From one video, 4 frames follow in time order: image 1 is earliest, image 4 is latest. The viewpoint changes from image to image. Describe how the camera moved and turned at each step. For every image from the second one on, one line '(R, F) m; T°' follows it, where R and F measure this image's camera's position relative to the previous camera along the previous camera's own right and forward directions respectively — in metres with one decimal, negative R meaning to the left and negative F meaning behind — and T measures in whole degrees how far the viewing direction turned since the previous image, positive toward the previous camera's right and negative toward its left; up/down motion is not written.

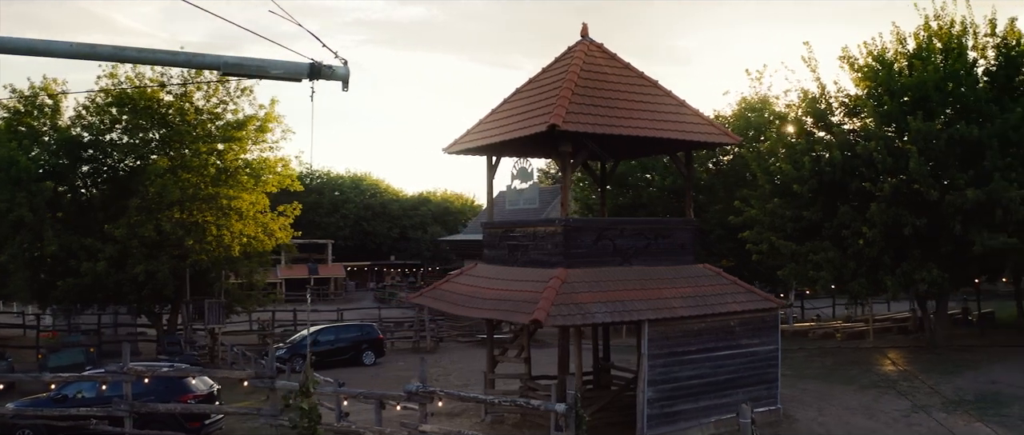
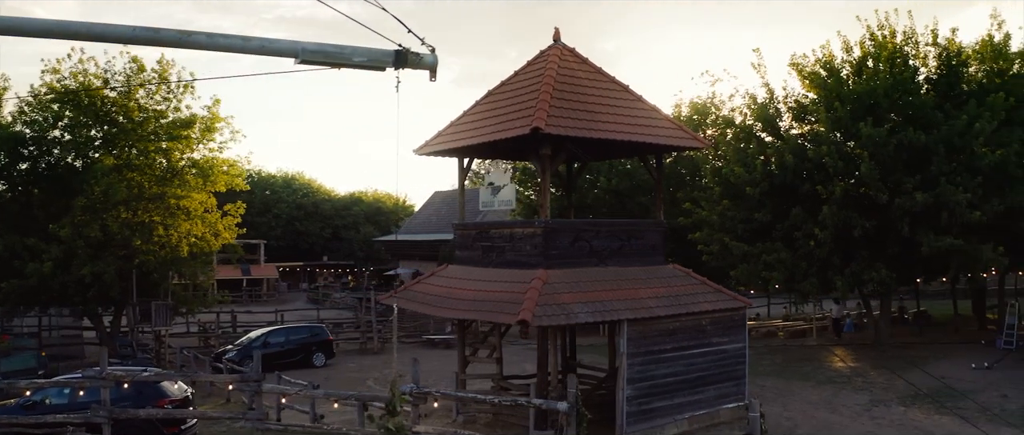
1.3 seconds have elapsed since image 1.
(-0.7, -0.1) m; +4°
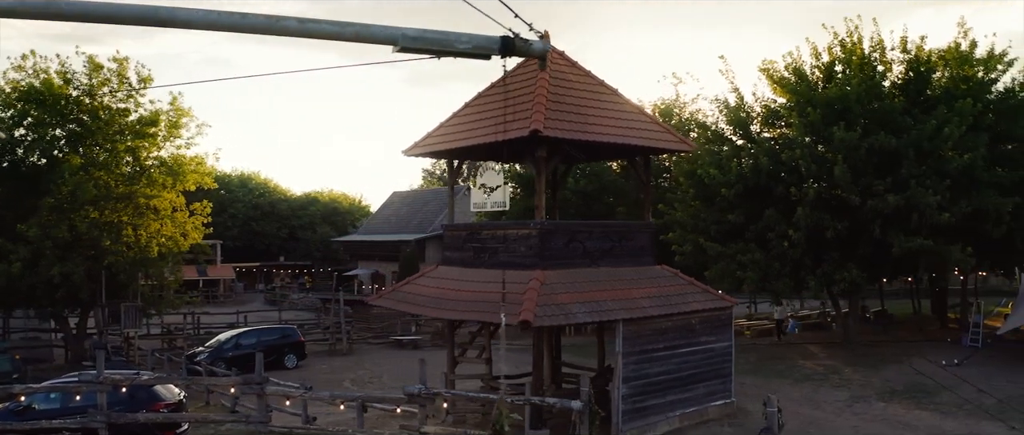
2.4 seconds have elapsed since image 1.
(-0.6, -0.1) m; +3°
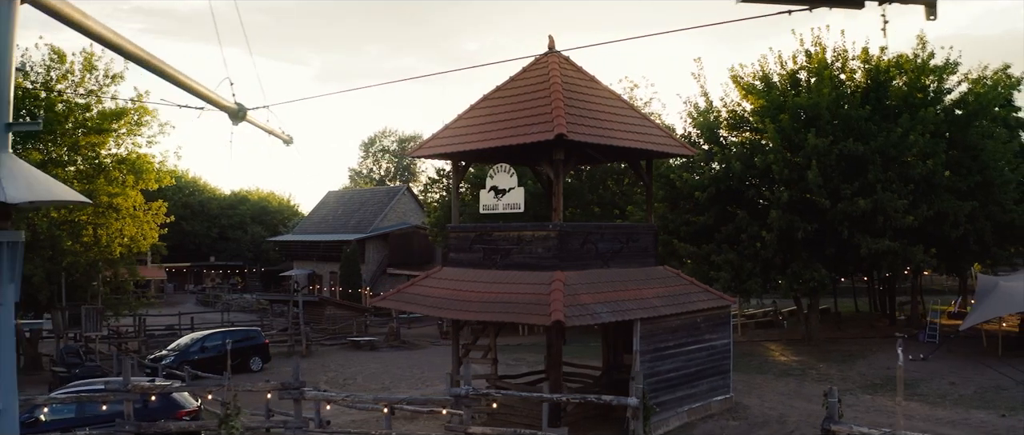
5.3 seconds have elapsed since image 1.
(-1.4, -0.3) m; +5°
